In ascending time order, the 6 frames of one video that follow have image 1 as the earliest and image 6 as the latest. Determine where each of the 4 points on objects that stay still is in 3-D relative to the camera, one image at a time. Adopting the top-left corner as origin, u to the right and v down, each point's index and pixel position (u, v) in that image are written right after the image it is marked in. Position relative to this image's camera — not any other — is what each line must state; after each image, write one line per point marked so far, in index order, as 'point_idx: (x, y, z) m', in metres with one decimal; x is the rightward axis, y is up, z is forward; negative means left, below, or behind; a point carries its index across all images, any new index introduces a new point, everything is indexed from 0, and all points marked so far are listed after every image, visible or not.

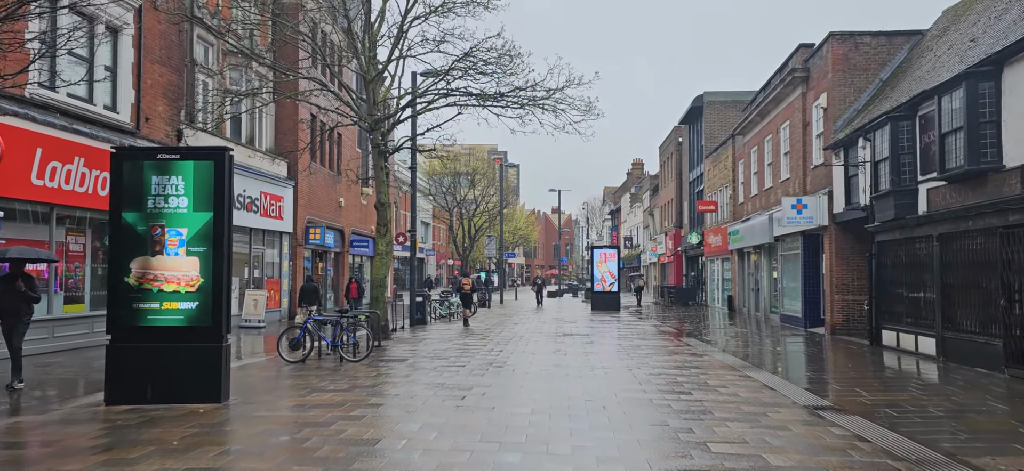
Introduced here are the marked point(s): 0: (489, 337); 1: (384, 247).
0: (-0.5, -2.4, +18.9) m
1: (-2.8, -0.2, +17.8) m
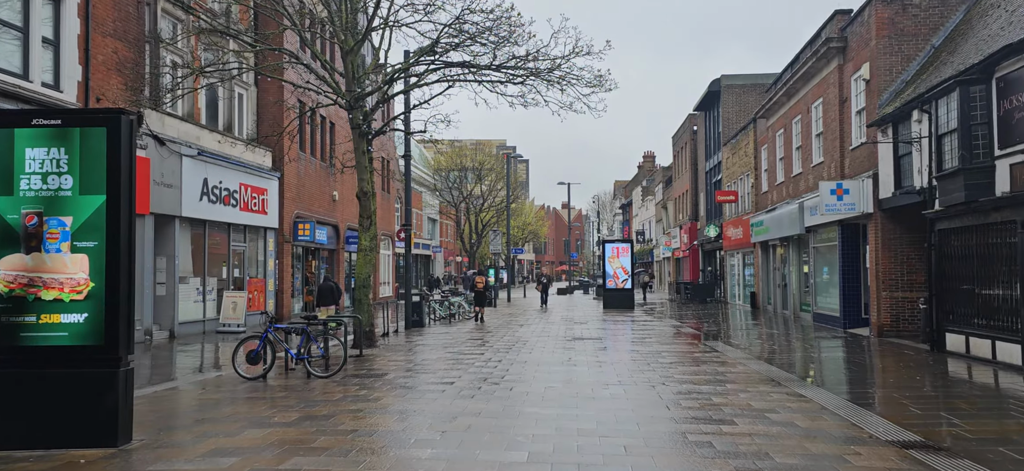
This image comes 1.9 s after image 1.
0: (-0.5, -2.2, +16.8) m
1: (-2.8, -0.1, +15.6) m
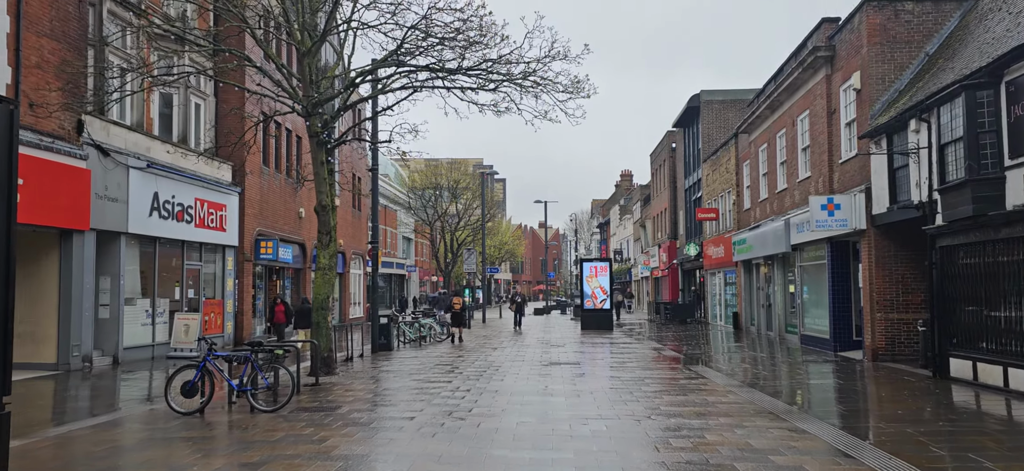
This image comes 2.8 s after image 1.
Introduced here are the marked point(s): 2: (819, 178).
0: (-1.0, -2.5, +15.6) m
1: (-3.3, -0.4, +14.4) m
2: (+7.0, +1.3, +18.7) m
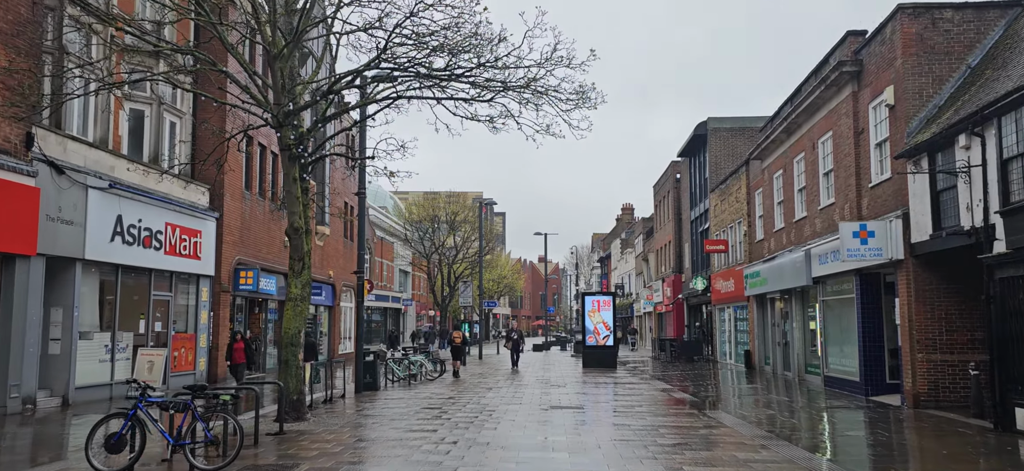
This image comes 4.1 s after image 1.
0: (-1.1, -3.0, +13.8) m
1: (-3.3, -0.8, +12.8) m
2: (+7.0, +0.7, +17.2) m
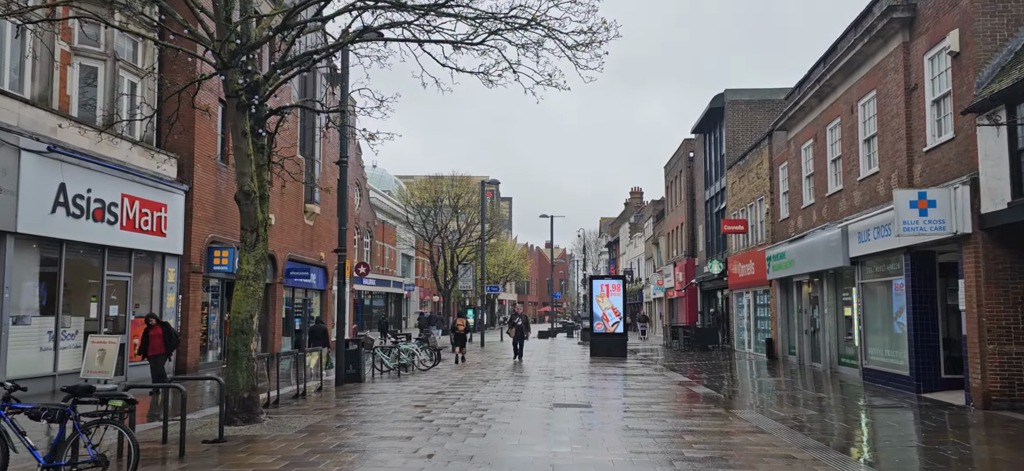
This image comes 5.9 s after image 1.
0: (-1.1, -2.6, +11.8) m
1: (-3.4, -0.4, +10.7) m
2: (+7.0, +1.2, +15.0) m
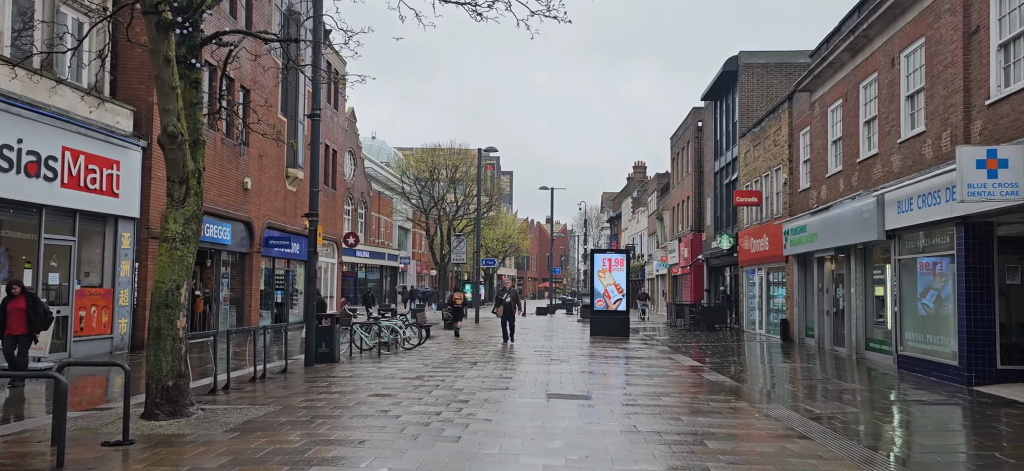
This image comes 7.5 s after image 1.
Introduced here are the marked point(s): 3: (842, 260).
0: (-1.3, -2.1, +9.9) m
1: (-3.6, +0.1, +8.8) m
2: (+6.8, +1.6, +13.0) m
3: (+7.5, -0.6, +18.5) m
